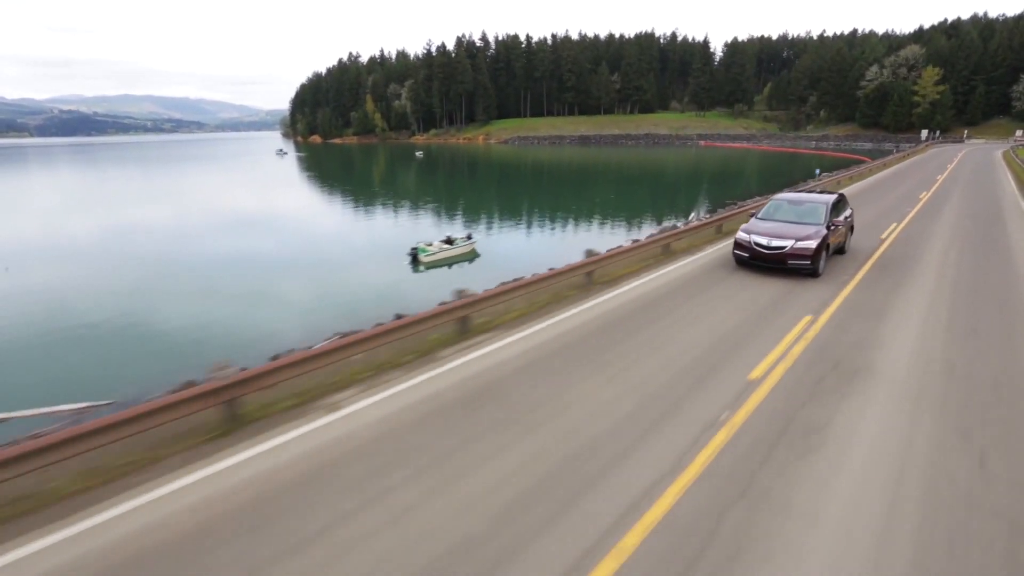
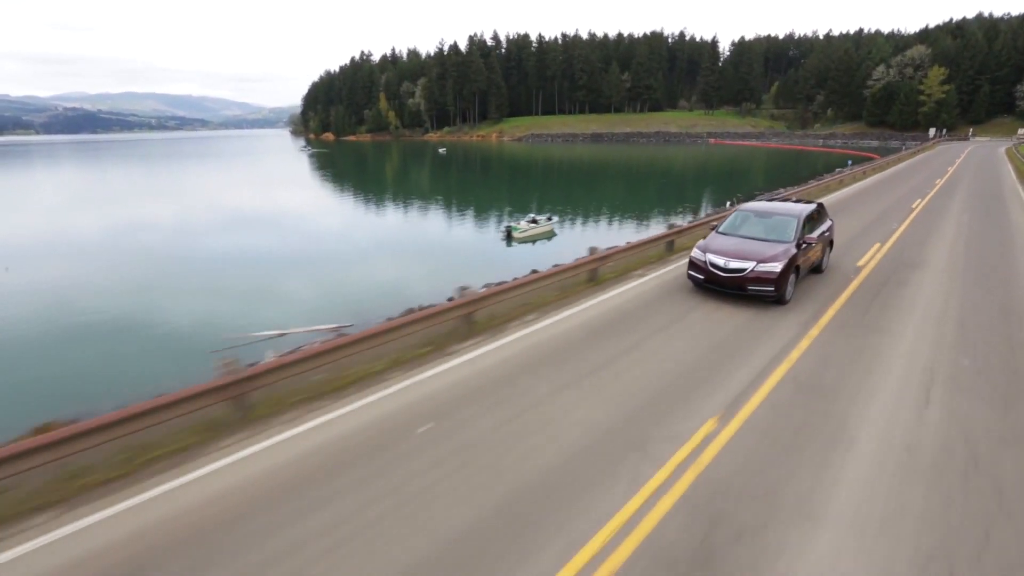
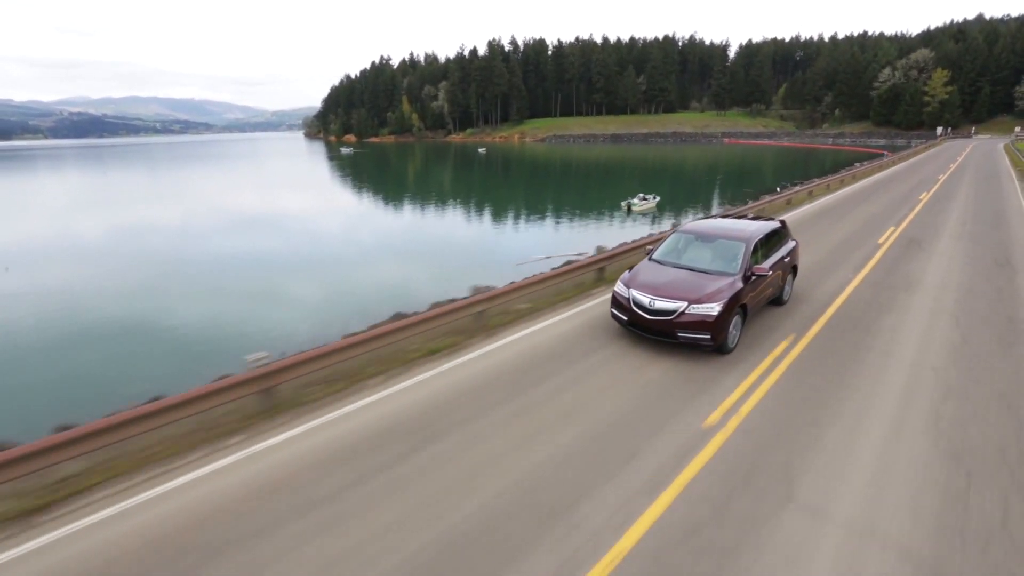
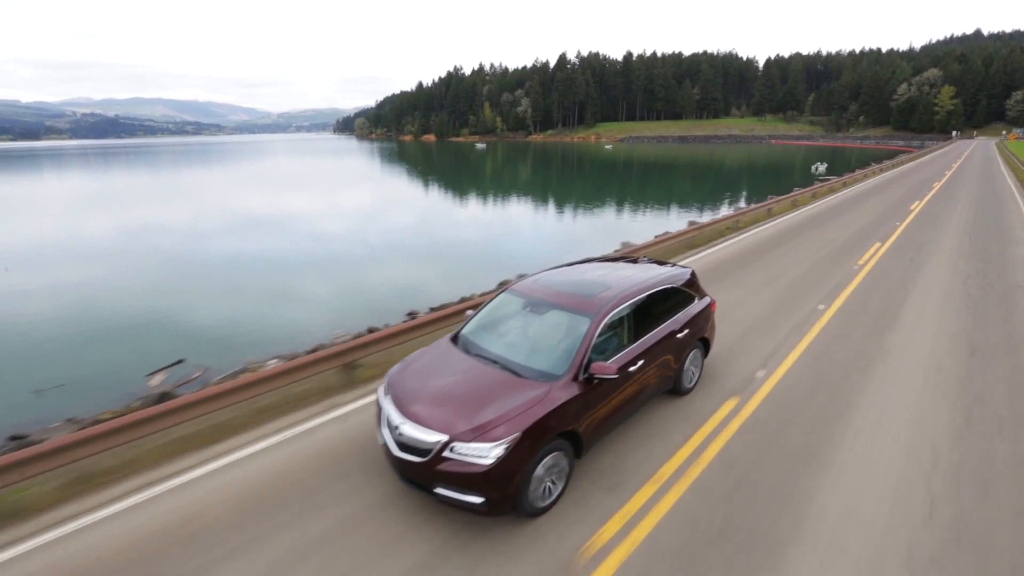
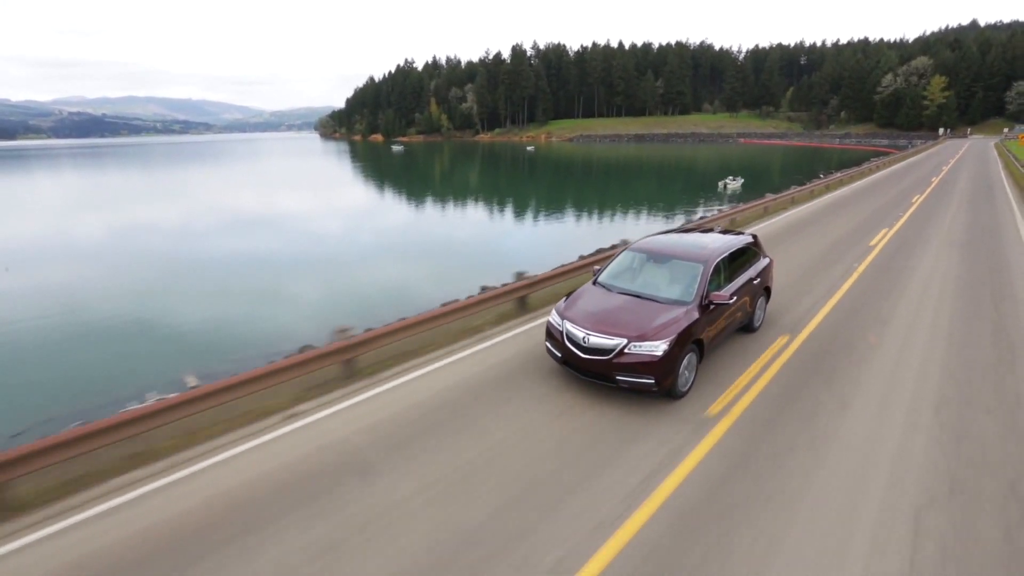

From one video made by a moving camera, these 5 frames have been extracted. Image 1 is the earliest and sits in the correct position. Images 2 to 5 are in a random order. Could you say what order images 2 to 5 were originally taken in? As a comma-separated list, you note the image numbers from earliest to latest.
2, 3, 5, 4
